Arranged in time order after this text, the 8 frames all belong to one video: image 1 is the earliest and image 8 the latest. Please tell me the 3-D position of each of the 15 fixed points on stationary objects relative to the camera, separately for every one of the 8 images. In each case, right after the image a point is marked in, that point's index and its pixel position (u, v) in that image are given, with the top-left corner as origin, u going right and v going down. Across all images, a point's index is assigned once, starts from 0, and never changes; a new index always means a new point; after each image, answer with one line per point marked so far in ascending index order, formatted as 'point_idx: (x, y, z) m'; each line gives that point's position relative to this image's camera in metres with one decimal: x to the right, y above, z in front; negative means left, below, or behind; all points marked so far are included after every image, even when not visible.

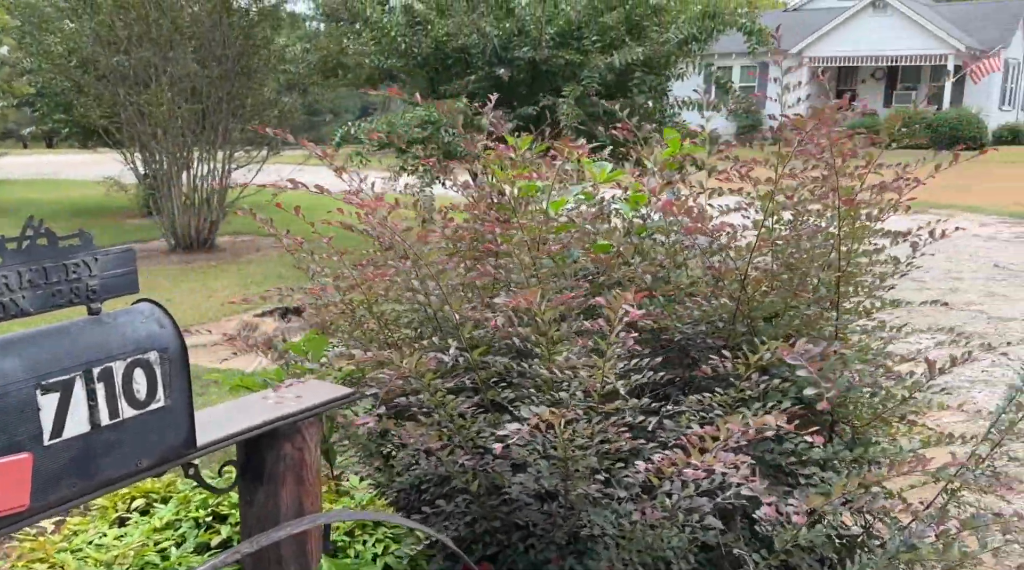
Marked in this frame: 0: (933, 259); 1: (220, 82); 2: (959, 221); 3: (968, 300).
0: (+3.8, +0.3, +8.5) m
1: (-2.7, +1.9, +8.8) m
2: (+5.5, +0.8, +11.7) m
3: (+3.2, -0.1, +6.7) m
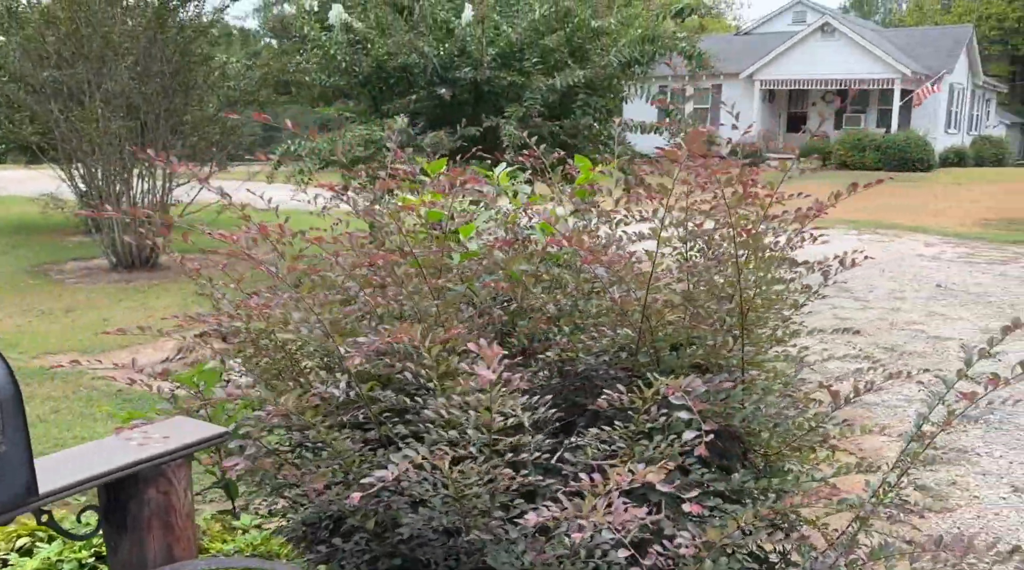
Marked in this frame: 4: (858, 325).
0: (+3.3, +0.1, +8.6) m
1: (-3.2, +1.7, +8.7) m
2: (+4.9, +0.6, +11.8) m
3: (+2.8, -0.2, +6.7) m
4: (+2.3, -0.3, +6.4) m
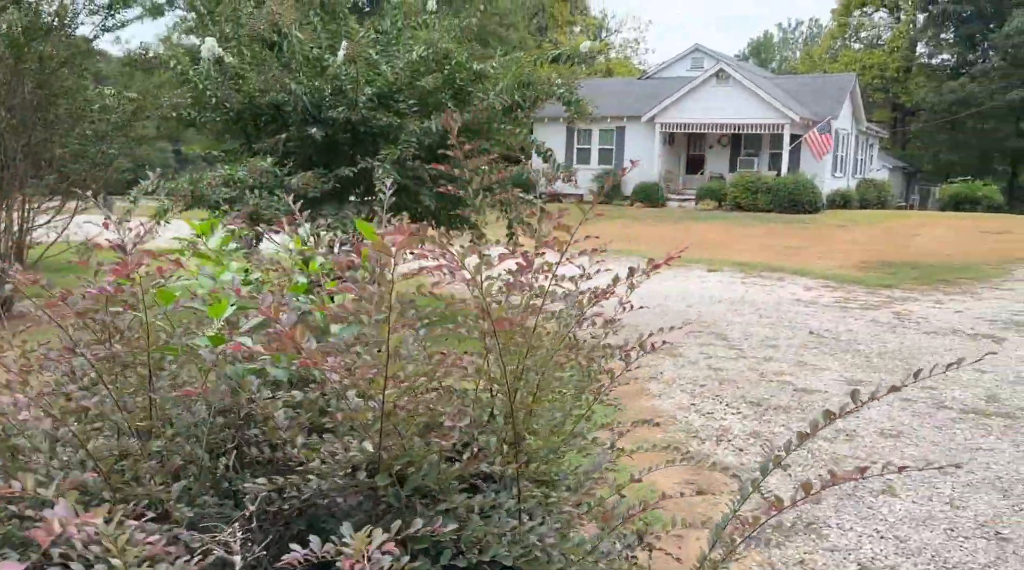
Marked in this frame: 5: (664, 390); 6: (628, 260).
0: (+2.2, -0.3, +8.7) m
1: (-4.3, +1.3, +8.1) m
2: (+3.4, 0.0, +12.0) m
3: (+1.9, -0.6, +6.7) m
4: (+1.4, -0.6, +6.3) m
5: (+0.9, -0.6, +5.9) m
6: (+1.8, +0.4, +14.5) m
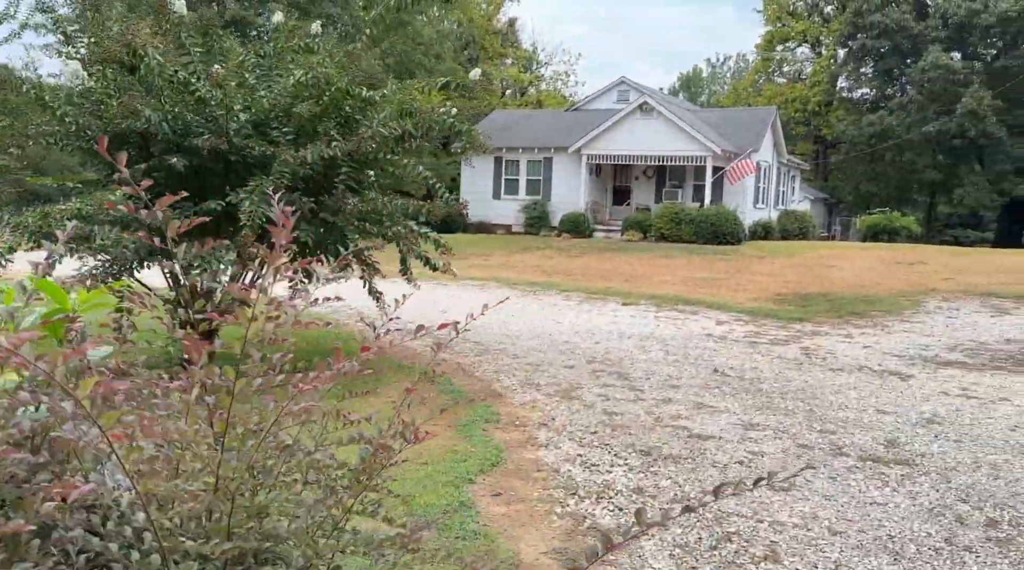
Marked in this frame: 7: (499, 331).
0: (+1.3, -0.7, +8.4) m
1: (-5.1, +1.0, +7.5) m
2: (+2.3, -0.4, +11.8) m
3: (+1.1, -0.8, +6.4) m
4: (+0.7, -0.9, +6.0) m
5: (+0.2, -0.9, +5.5) m
6: (+0.5, -0.1, +14.2) m
7: (-0.1, -0.5, +9.9) m
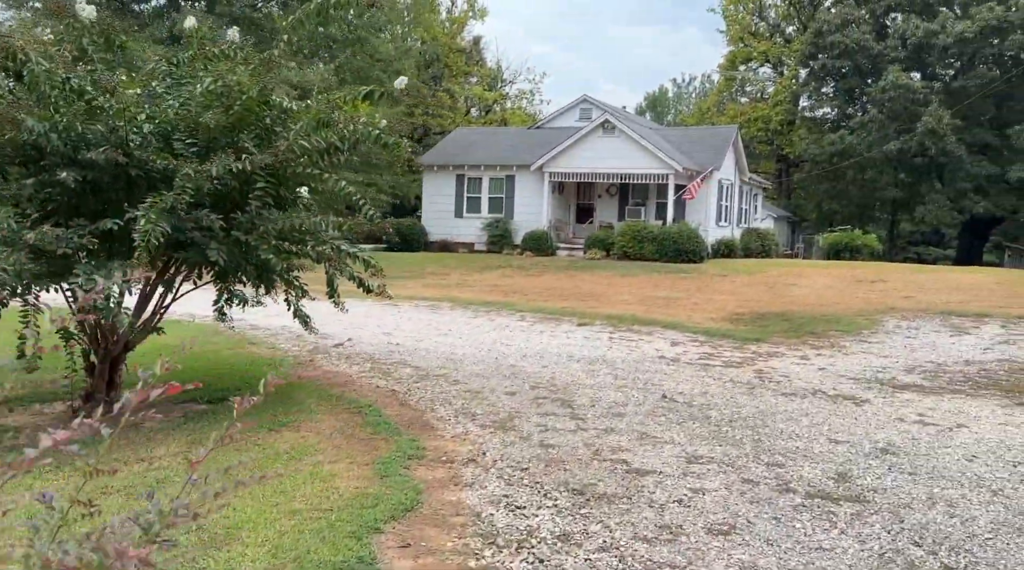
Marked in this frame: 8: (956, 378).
0: (+0.8, -0.8, +8.0) m
1: (-5.6, +0.8, +6.9) m
2: (+1.7, -0.7, +11.5) m
3: (+0.7, -1.0, +6.0) m
4: (+0.3, -1.0, +5.6) m
5: (-0.2, -1.0, +5.1) m
6: (-0.2, -0.4, +13.8) m
7: (-0.7, -0.7, +9.5) m
8: (+4.2, -0.9, +9.1) m
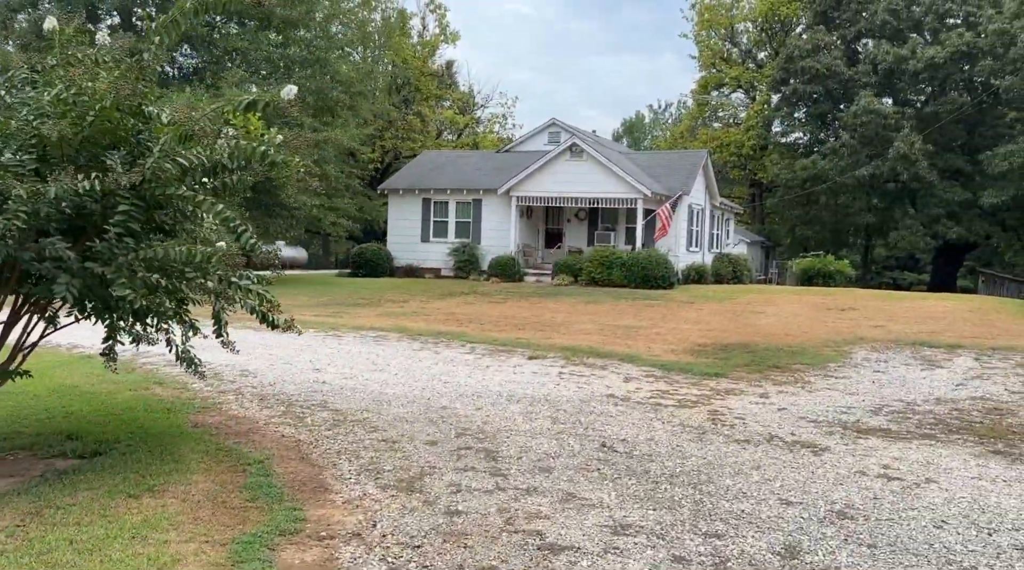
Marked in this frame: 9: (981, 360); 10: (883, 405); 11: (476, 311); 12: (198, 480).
0: (+0.2, -1.1, +7.2) m
1: (-6.2, +0.5, +6.0) m
2: (+1.0, -1.0, +10.7) m
3: (+0.1, -1.2, +5.2) m
4: (-0.2, -1.2, +4.8) m
5: (-0.7, -1.2, +4.3) m
6: (-0.9, -0.8, +13.0) m
7: (-1.3, -1.0, +8.7) m
8: (+3.6, -1.2, +8.4) m
9: (+6.3, -1.0, +12.8) m
10: (+3.5, -1.1, +9.2) m
11: (-0.7, -0.5, +19.1) m
12: (-1.7, -1.1, +5.3) m
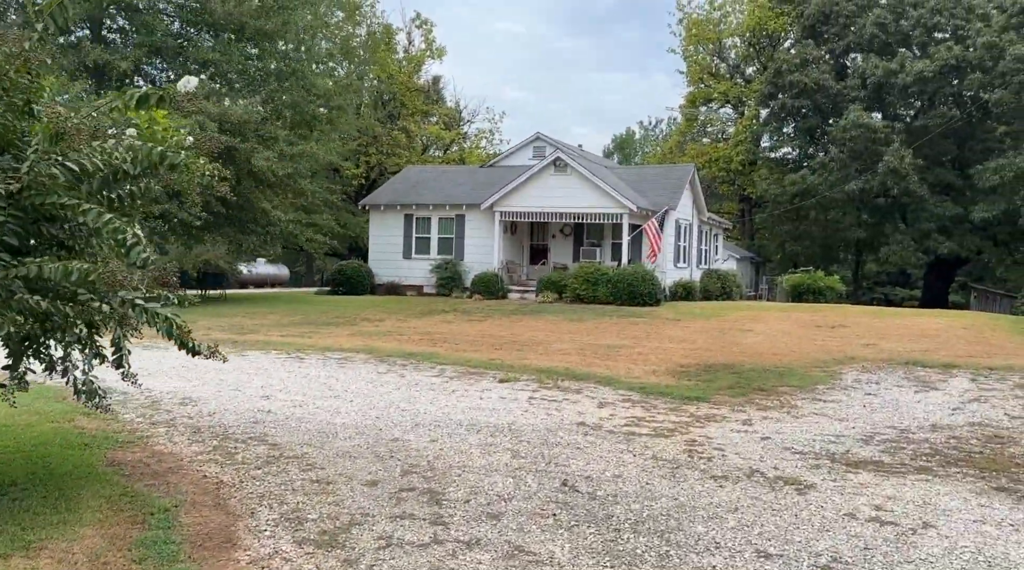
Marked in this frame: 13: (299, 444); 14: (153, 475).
0: (-0.1, -1.3, +6.5) m
1: (-6.5, +0.4, +5.3) m
2: (+0.7, -1.2, +10.0) m
3: (-0.2, -1.3, +4.5) m
4: (-0.5, -1.3, +4.1) m
5: (-1.0, -1.3, +3.6) m
6: (-1.3, -1.1, +12.3) m
7: (-1.6, -1.2, +8.0) m
8: (+3.3, -1.3, +7.7) m
9: (+5.9, -1.2, +12.2) m
10: (+3.2, -1.3, +8.5) m
11: (-1.2, -0.9, +18.4) m
12: (-2.0, -1.2, +4.6) m
13: (-1.6, -1.2, +7.1) m
14: (-2.3, -1.2, +6.1) m
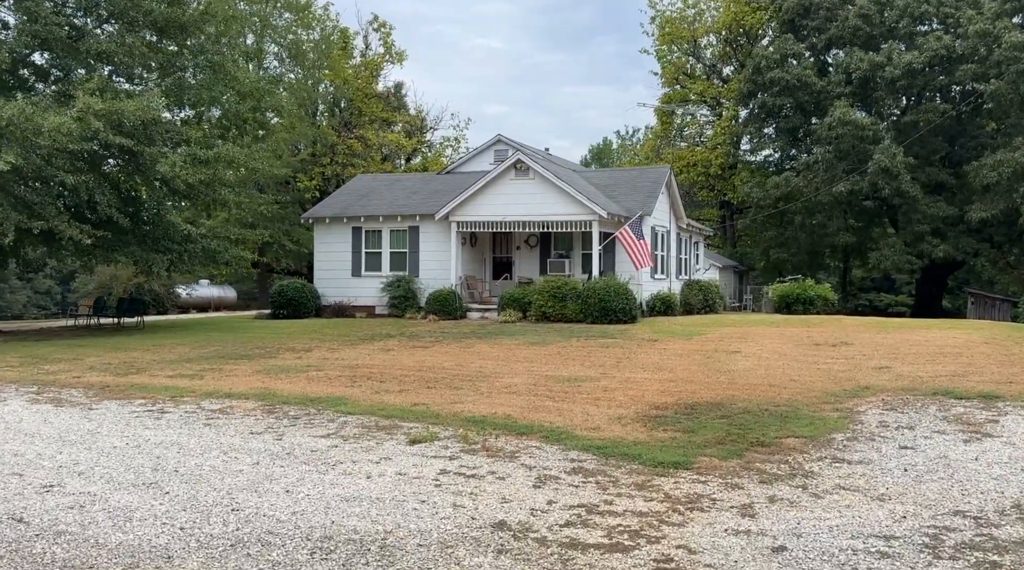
0: (-0.7, -1.4, +3.6) m
1: (-7.1, +0.1, +2.3) m
2: (0.0, -1.4, +7.1) m
3: (-0.8, -1.4, +1.6) m
4: (-1.1, -1.4, +1.2) m
5: (-1.6, -1.4, +0.7) m
6: (-2.0, -1.4, +9.4) m
7: (-2.3, -1.4, +5.1) m
8: (+2.6, -1.4, +4.9) m
9: (+5.2, -1.3, +9.4) m
10: (+2.5, -1.4, +5.7) m
11: (-2.0, -1.2, +15.5) m
12: (-2.7, -1.4, +1.7) m
13: (-2.2, -1.4, +4.2) m
14: (-2.9, -1.4, +3.1) m
